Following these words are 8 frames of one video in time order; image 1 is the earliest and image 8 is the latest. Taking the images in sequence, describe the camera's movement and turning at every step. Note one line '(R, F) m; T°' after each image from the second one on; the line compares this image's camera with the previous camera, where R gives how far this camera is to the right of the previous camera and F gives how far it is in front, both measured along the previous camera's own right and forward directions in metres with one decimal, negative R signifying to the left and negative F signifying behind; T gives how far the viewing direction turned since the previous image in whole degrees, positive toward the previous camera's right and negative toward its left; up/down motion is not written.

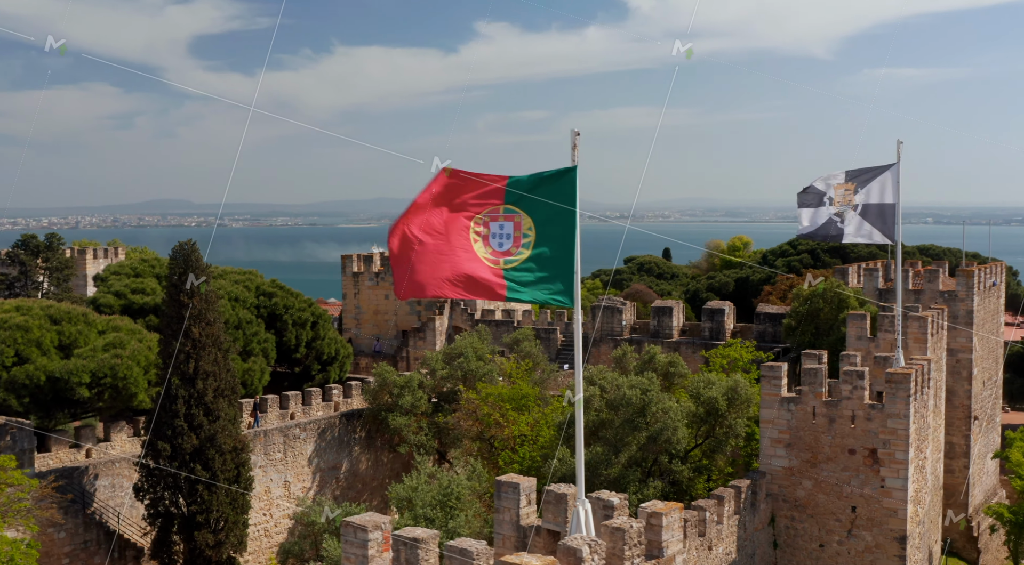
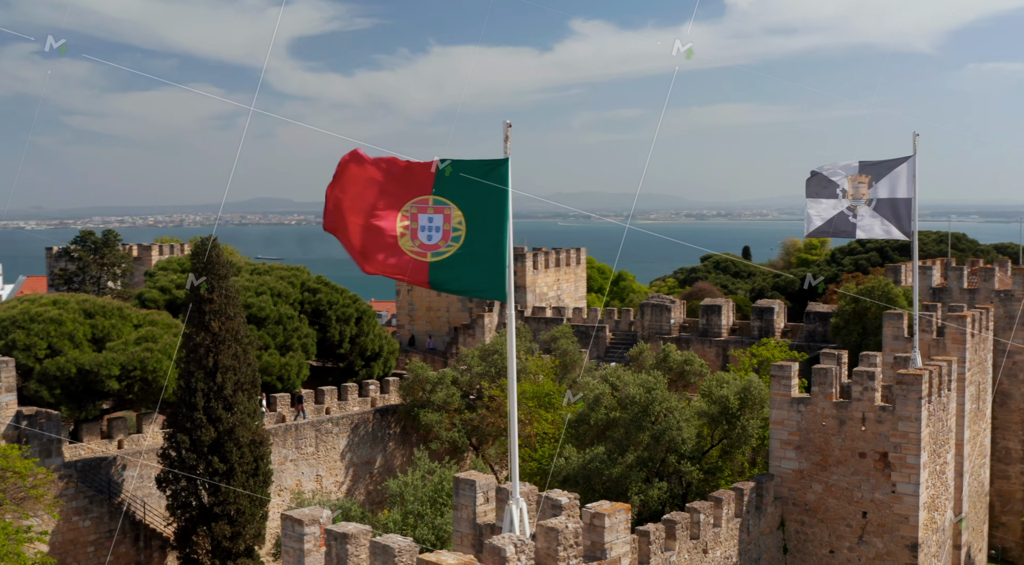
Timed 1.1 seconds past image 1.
(+0.9, +0.2) m; -4°
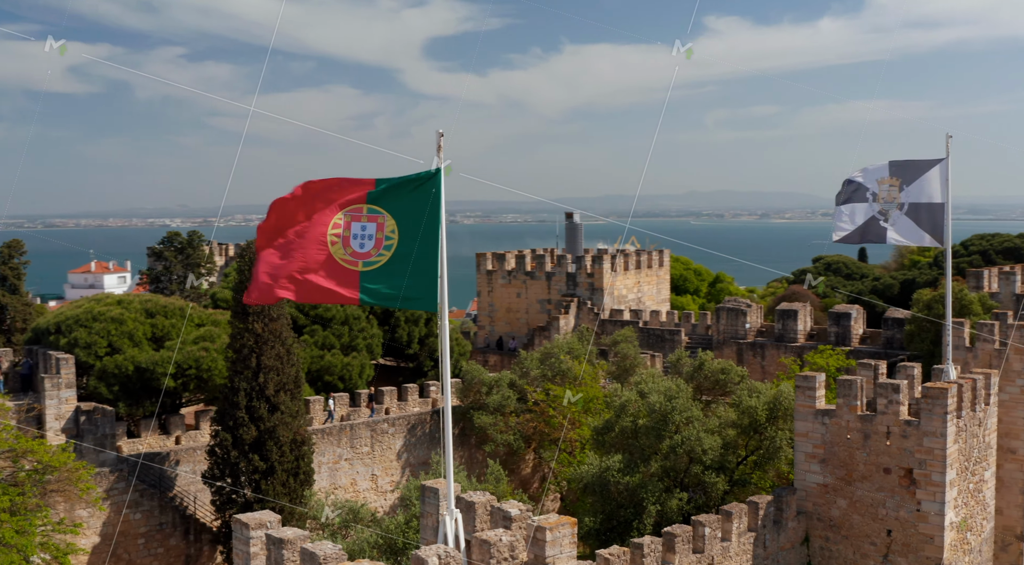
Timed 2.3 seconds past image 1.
(+1.0, +0.1) m; -6°
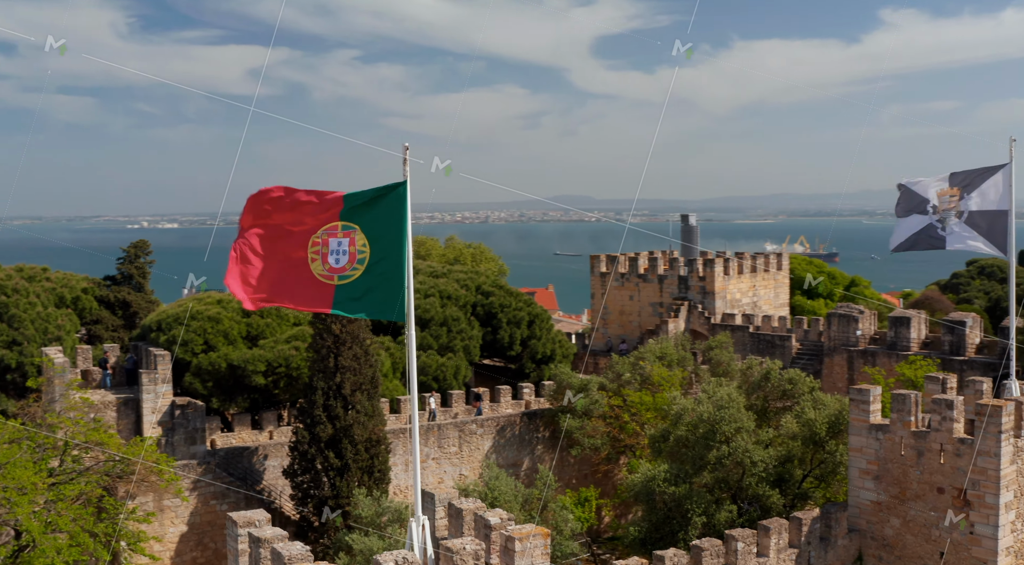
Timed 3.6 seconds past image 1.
(+1.0, 0.0) m; -7°
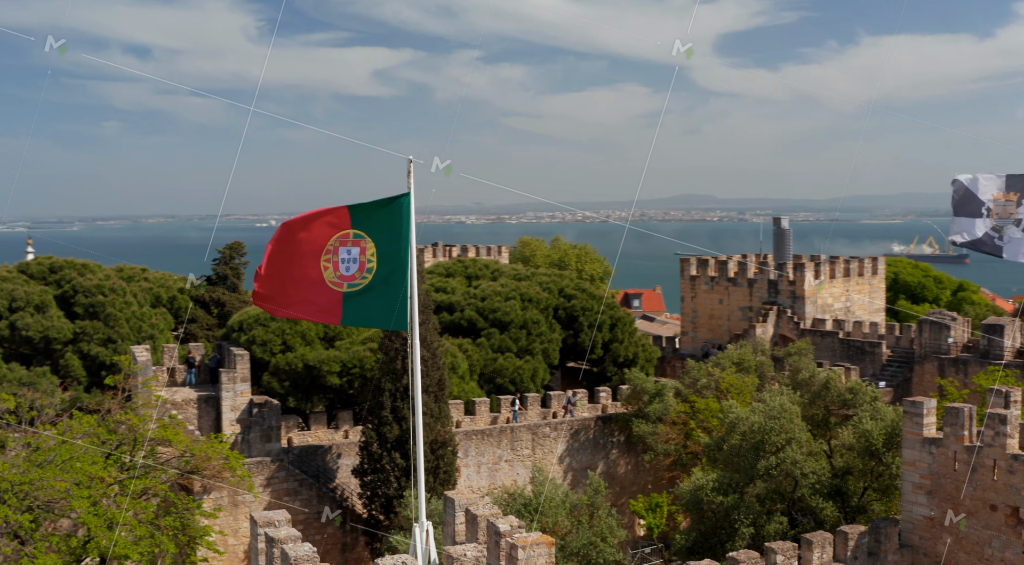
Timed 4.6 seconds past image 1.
(+0.6, -0.1) m; -6°
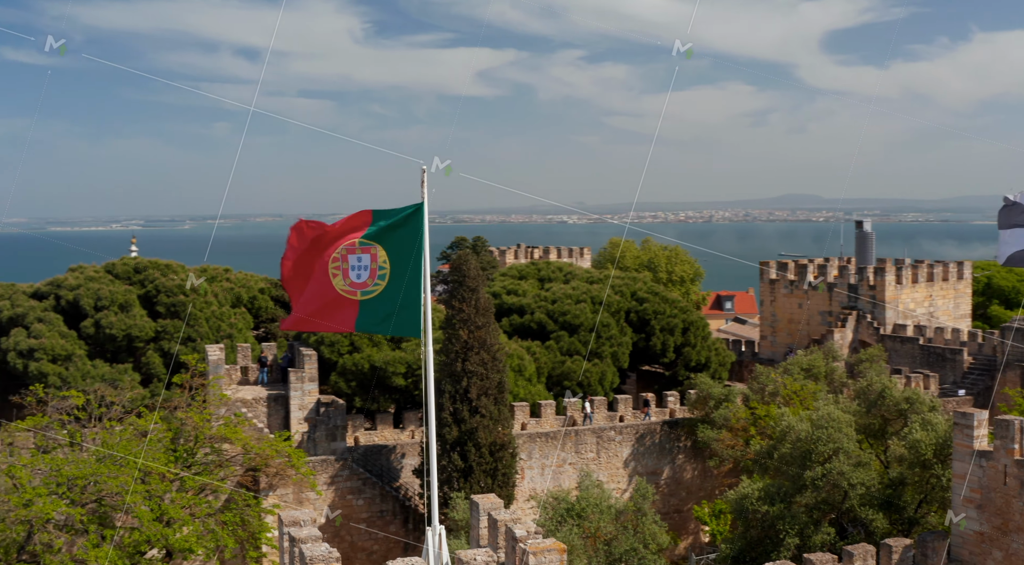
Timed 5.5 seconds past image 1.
(+0.5, -0.2) m; -5°
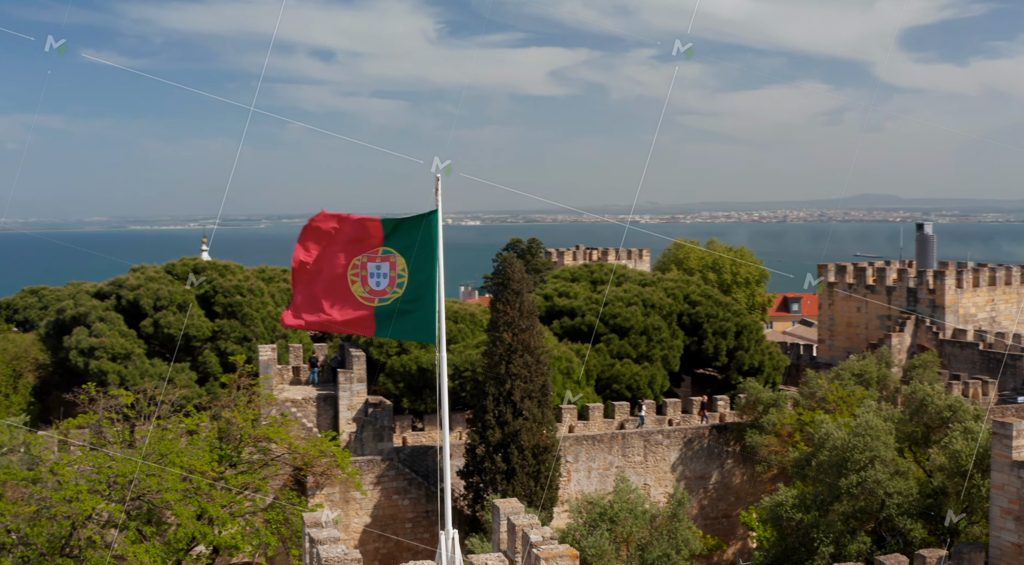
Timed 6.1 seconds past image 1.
(+0.3, -0.1) m; -3°
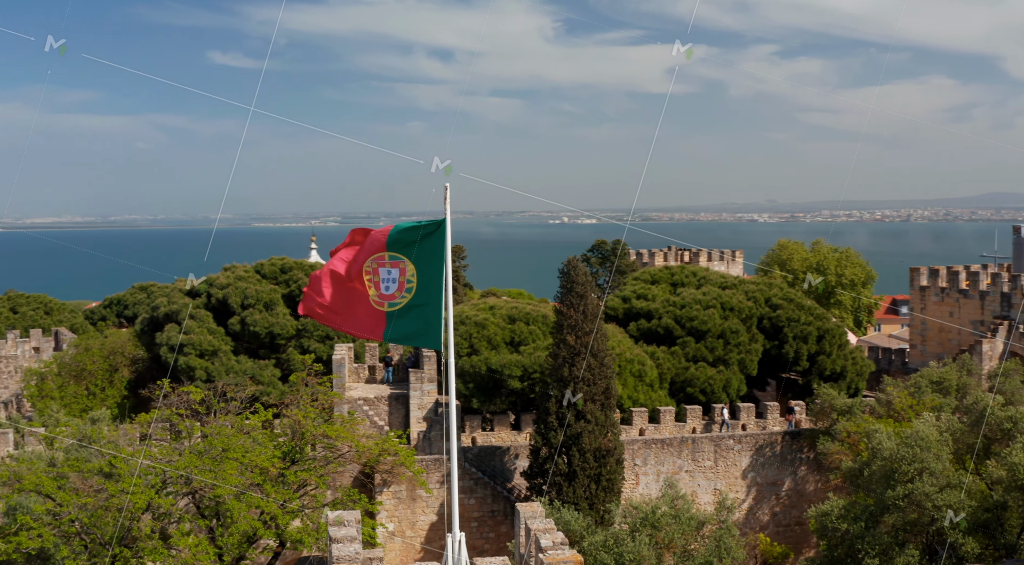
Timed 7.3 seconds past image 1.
(+0.6, -0.3) m; -5°
